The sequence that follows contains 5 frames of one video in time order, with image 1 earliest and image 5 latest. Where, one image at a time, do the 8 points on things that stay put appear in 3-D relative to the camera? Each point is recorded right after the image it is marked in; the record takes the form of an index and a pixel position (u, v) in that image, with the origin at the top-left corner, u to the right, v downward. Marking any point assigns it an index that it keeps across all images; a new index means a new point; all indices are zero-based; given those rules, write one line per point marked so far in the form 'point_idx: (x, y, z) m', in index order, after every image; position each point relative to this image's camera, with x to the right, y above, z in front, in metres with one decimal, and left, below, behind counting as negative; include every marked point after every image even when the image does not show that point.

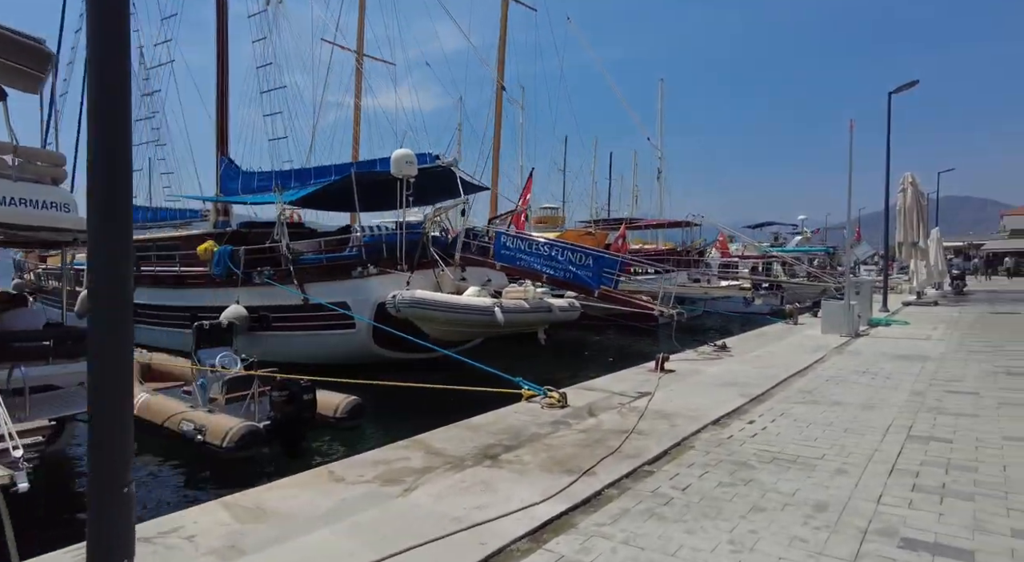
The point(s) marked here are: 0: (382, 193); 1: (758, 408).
0: (-3.4, +2.3, +15.7) m
1: (+3.0, -1.6, +7.5) m
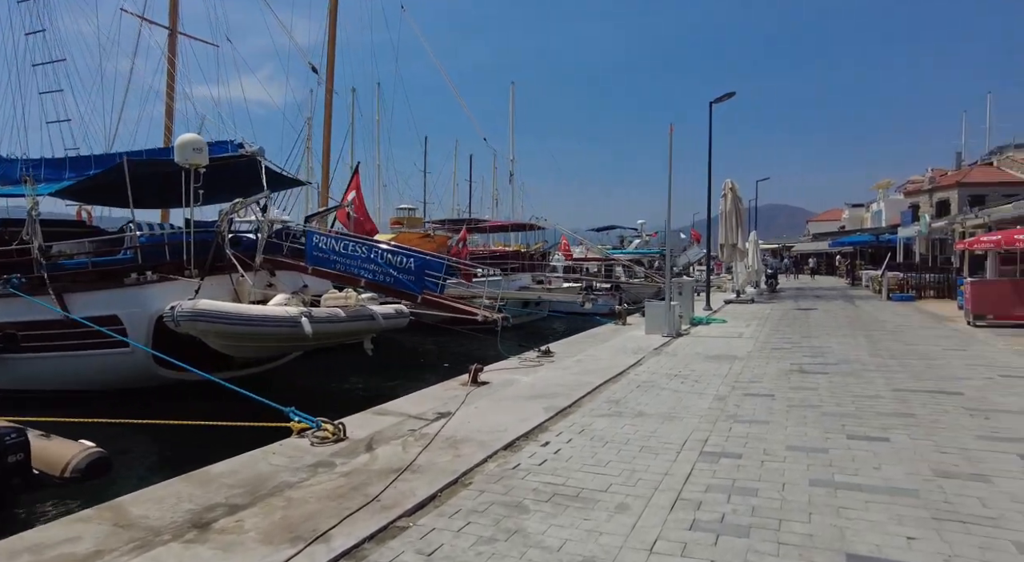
0: (-7.5, +2.1, +13.4) m
1: (+0.5, -1.6, +6.9) m
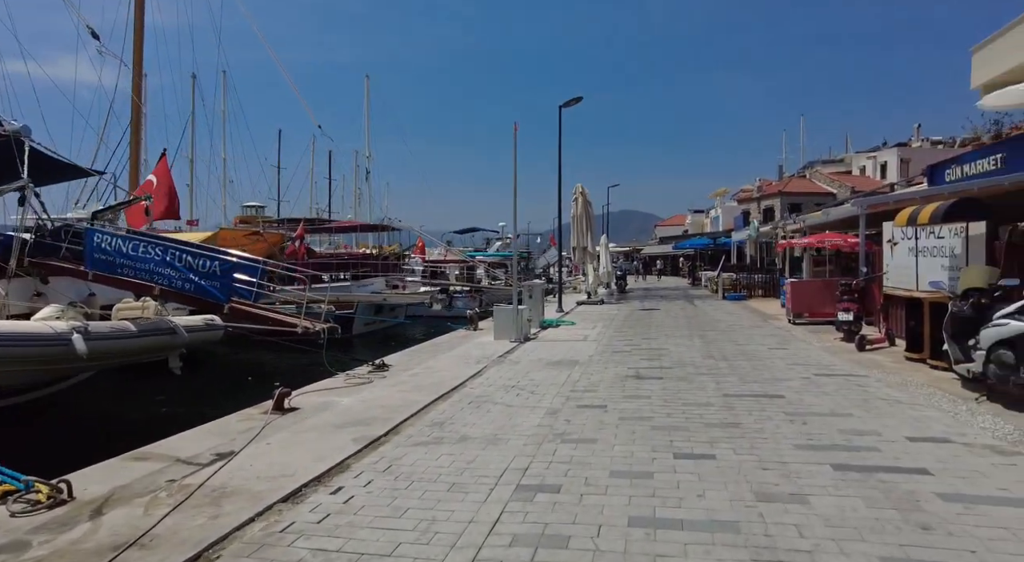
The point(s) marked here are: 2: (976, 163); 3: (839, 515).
0: (-10.7, +1.9, +10.5) m
1: (-1.4, -1.7, +5.8) m
2: (+13.0, +3.3, +17.0) m
3: (+2.2, -1.6, +4.1) m
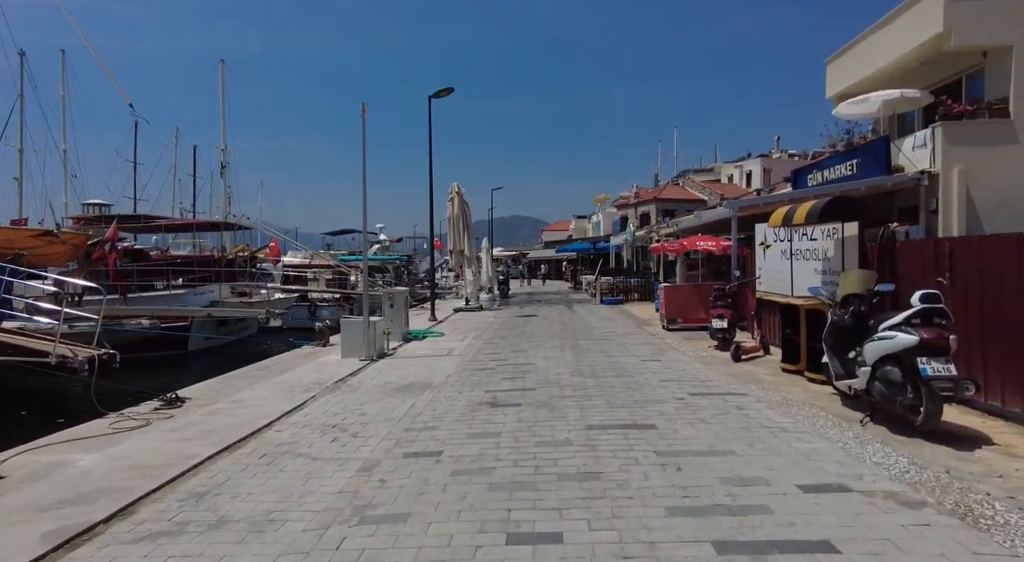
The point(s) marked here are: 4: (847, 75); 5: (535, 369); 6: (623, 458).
0: (-13.0, +1.7, +6.7) m
1: (-2.9, -1.8, +3.7) m
2: (+9.2, +3.2, +17.3) m
3: (+1.0, -1.7, +2.7) m
4: (+11.0, +6.8, +19.9) m
5: (+0.4, -1.5, +10.4) m
6: (+1.0, -1.6, +5.5) m
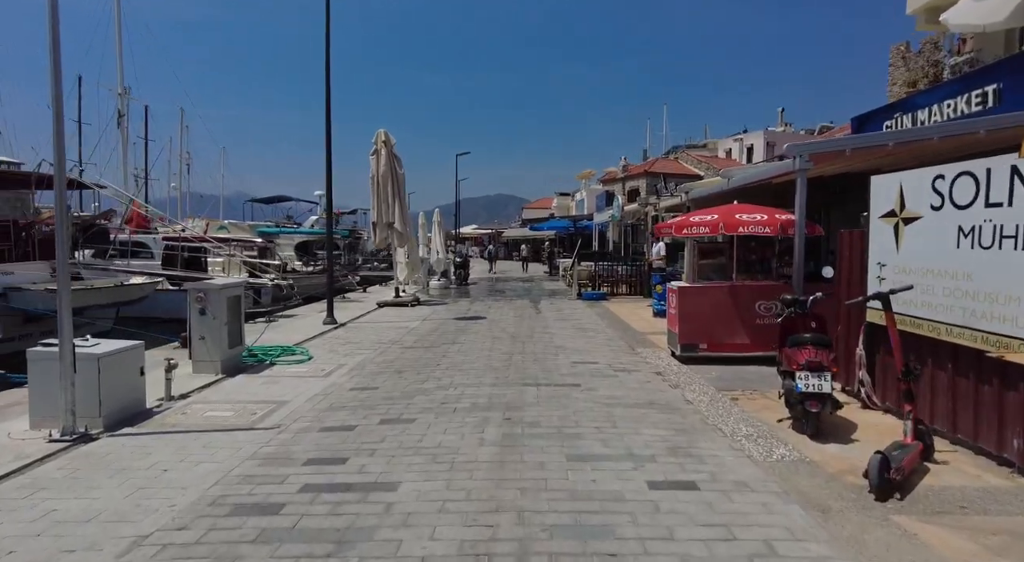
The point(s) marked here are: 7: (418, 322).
0: (-14.1, +1.8, -0.2) m
1: (-4.0, -2.0, -2.8) m
2: (+7.8, +3.2, +11.0) m
3: (-0.1, -2.0, -3.7) m
4: (+9.6, +6.8, +13.5) m
5: (-0.9, -1.6, +4.0) m
6: (-0.1, -1.8, -0.8) m
7: (-2.3, -1.0, +14.6) m
